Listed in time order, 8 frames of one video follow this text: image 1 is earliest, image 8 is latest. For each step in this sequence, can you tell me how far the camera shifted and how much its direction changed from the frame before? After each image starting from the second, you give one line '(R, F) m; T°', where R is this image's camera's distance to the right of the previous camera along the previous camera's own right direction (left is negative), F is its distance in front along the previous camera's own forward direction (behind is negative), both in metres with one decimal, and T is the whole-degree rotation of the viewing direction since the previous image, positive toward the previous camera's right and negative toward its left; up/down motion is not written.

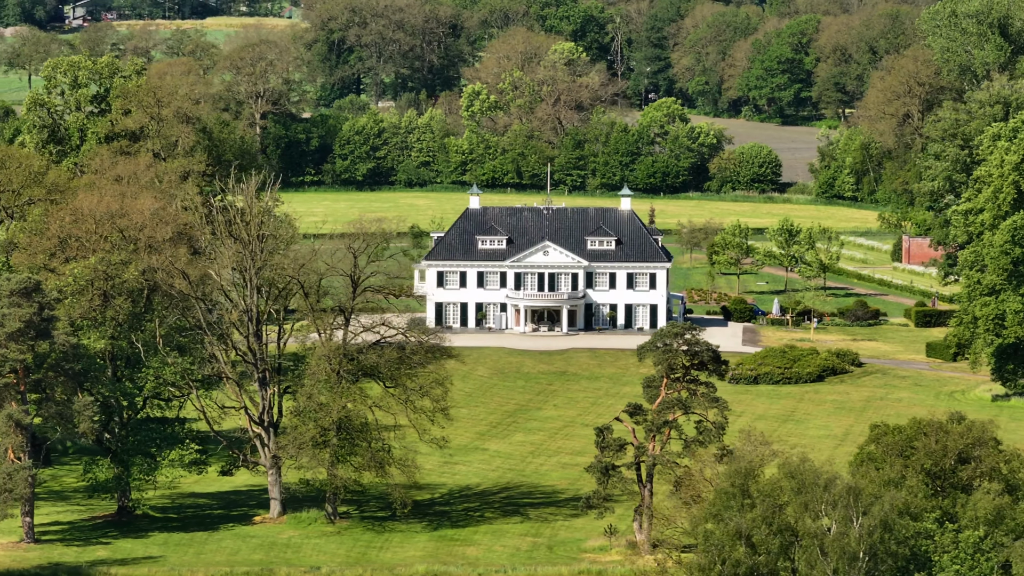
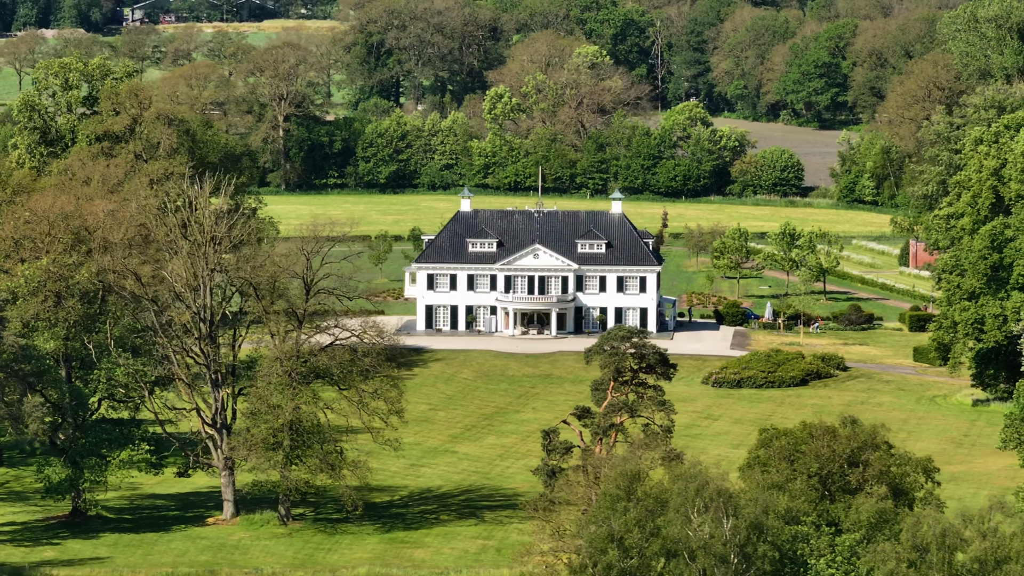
(+1.6, 0.0) m; 0°
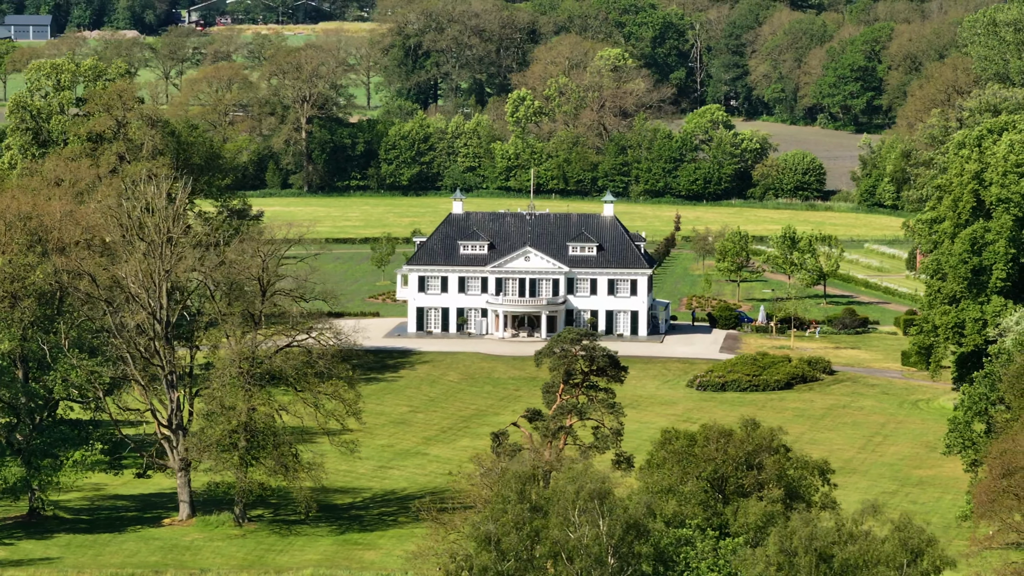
(+1.5, 0.0) m; 0°
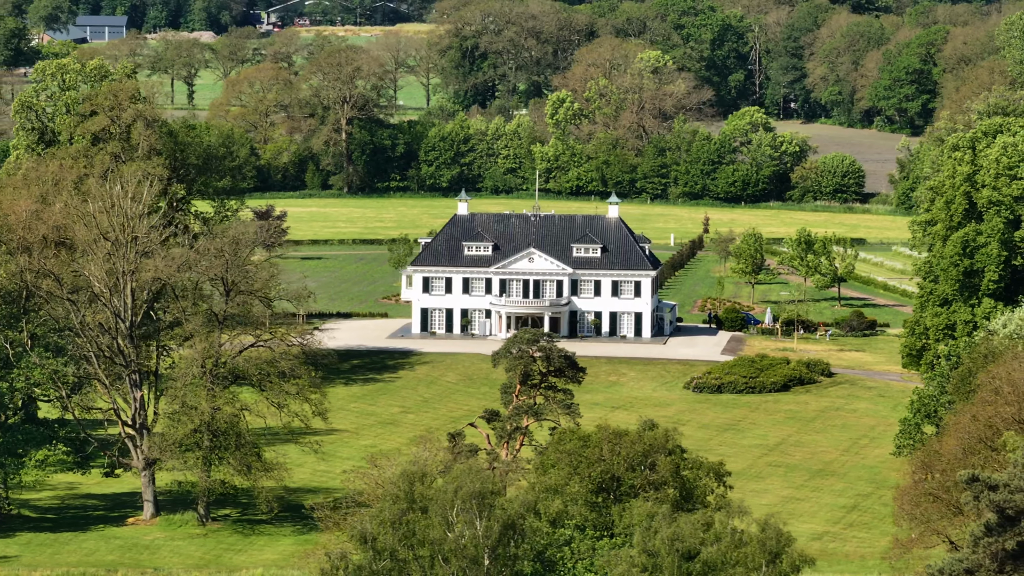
(+1.7, 0.0) m; -1°
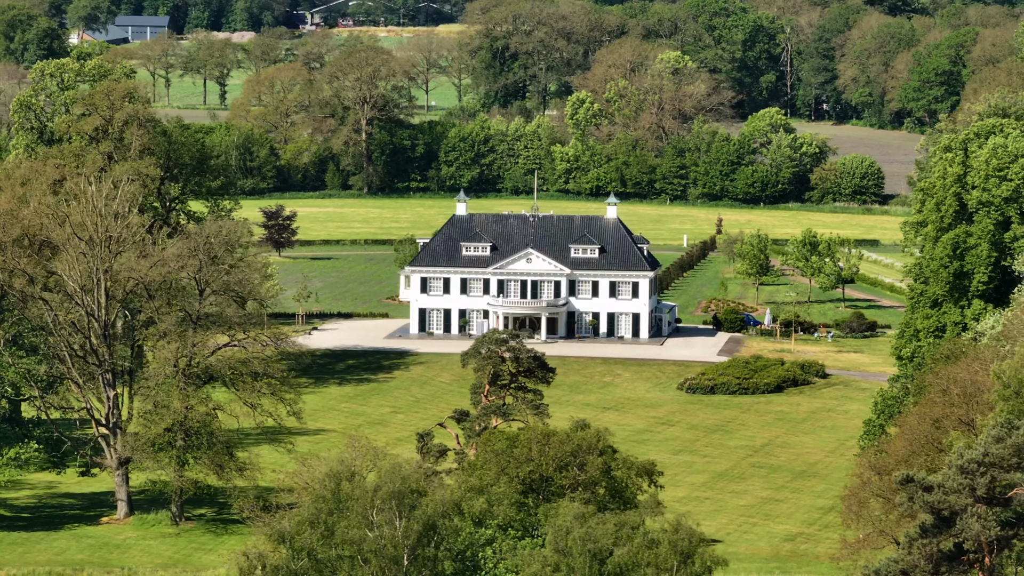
(+1.1, 0.0) m; 0°
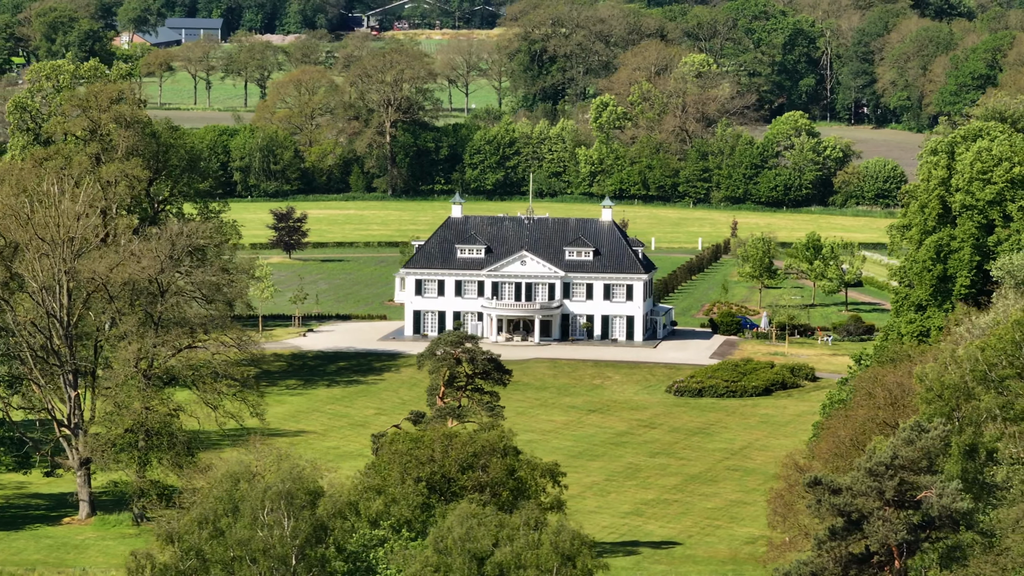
(+1.4, 0.0) m; 0°
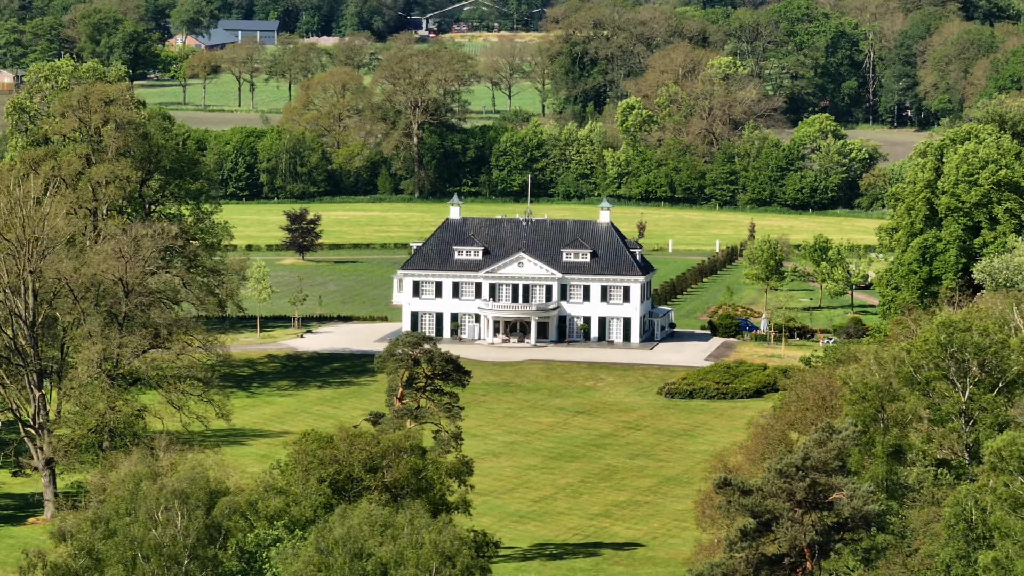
(+1.4, 0.0) m; 0°
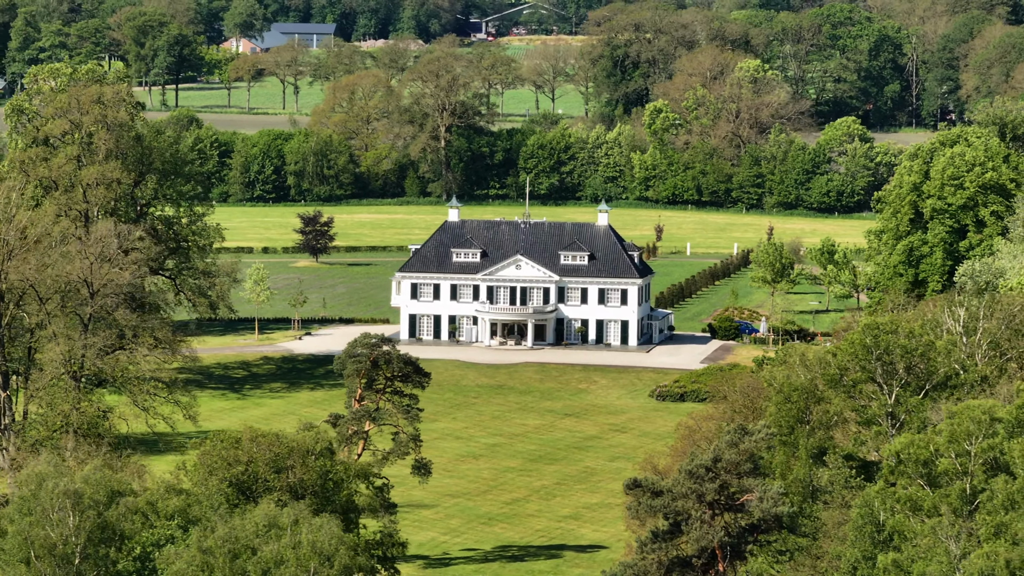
(+1.4, 0.0) m; 0°
